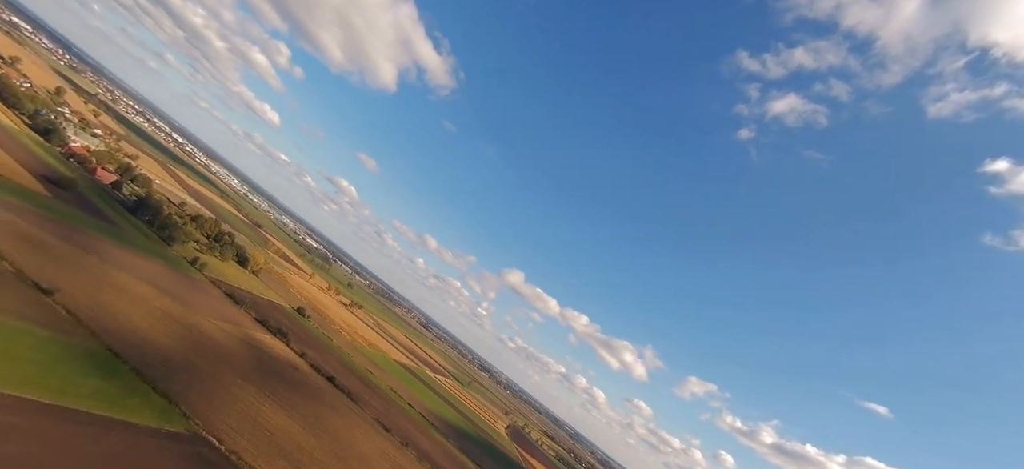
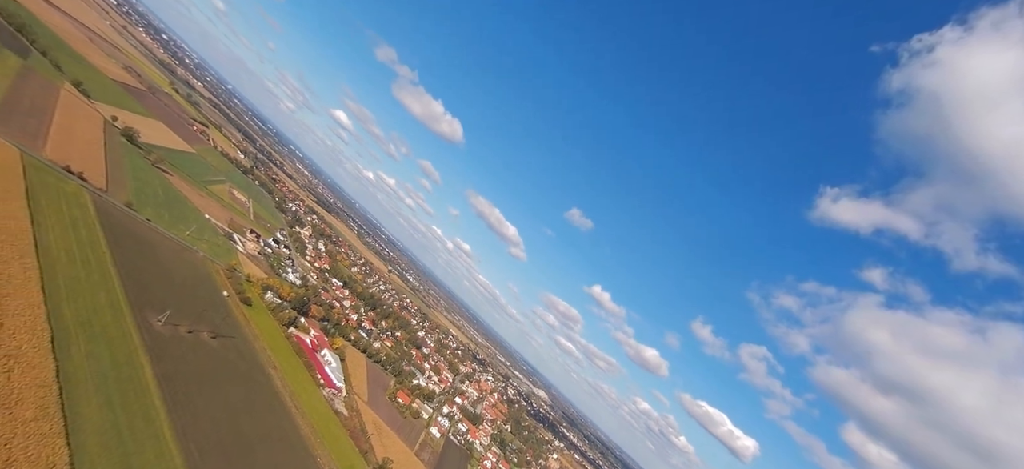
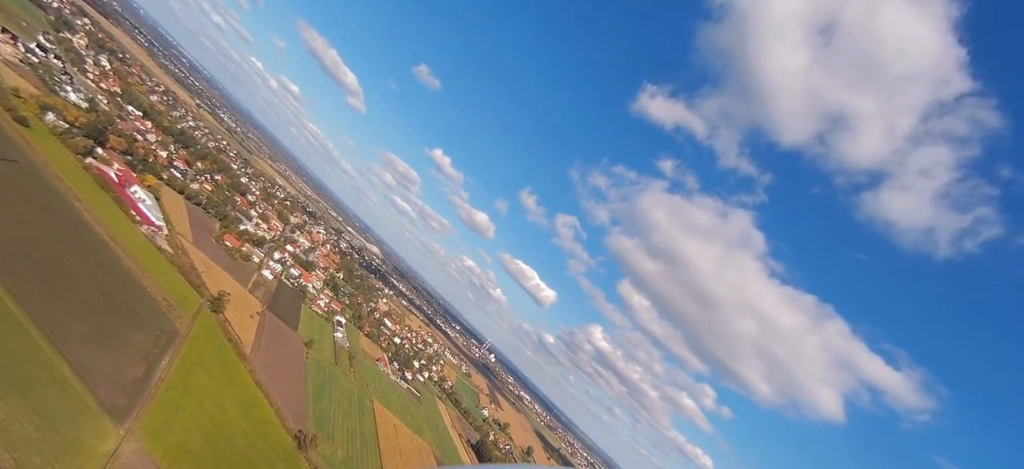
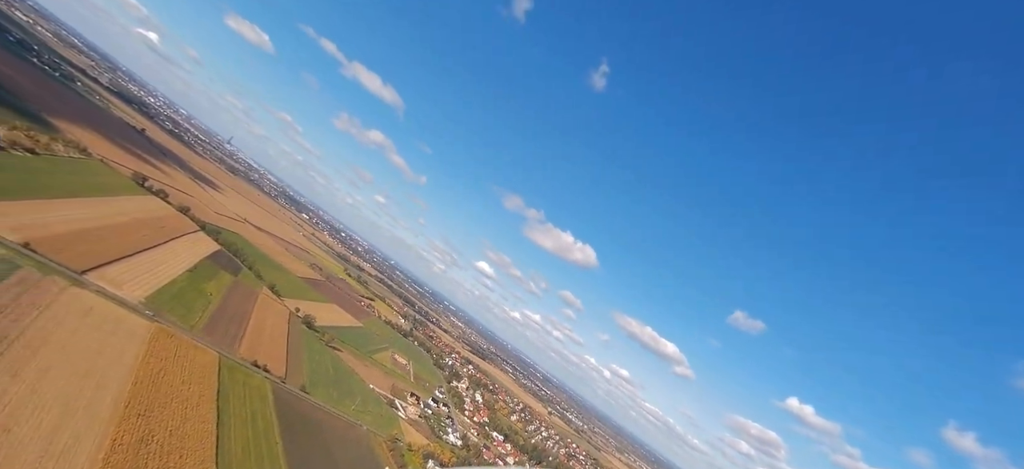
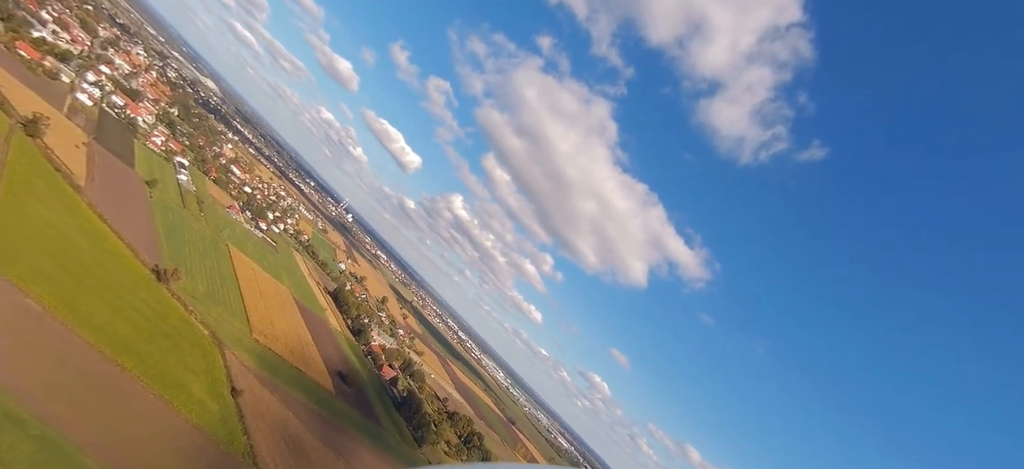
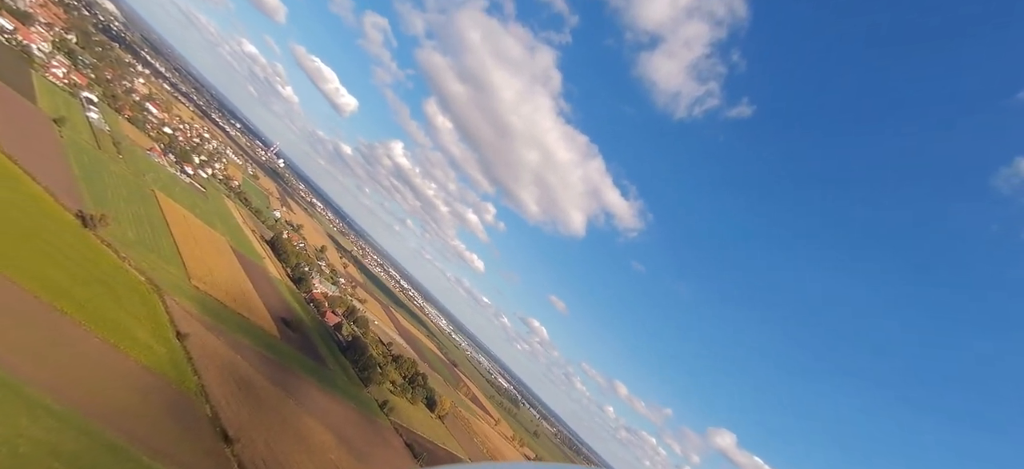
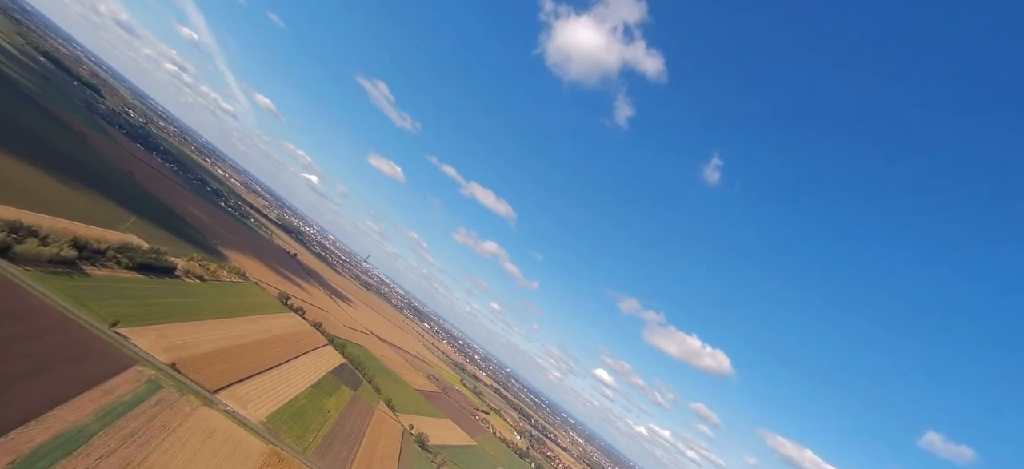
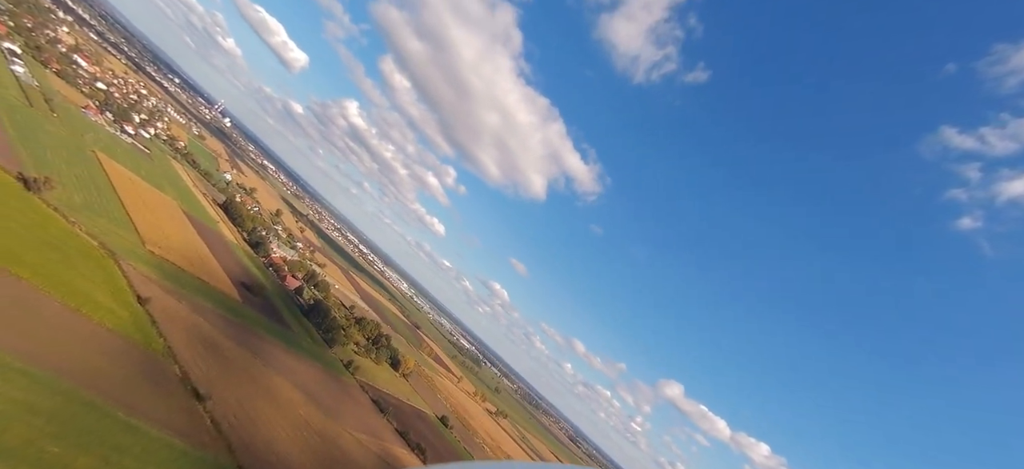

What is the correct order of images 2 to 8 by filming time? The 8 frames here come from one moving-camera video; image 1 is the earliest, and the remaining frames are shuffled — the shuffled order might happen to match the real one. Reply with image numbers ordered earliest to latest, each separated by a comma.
8, 6, 5, 3, 2, 4, 7
